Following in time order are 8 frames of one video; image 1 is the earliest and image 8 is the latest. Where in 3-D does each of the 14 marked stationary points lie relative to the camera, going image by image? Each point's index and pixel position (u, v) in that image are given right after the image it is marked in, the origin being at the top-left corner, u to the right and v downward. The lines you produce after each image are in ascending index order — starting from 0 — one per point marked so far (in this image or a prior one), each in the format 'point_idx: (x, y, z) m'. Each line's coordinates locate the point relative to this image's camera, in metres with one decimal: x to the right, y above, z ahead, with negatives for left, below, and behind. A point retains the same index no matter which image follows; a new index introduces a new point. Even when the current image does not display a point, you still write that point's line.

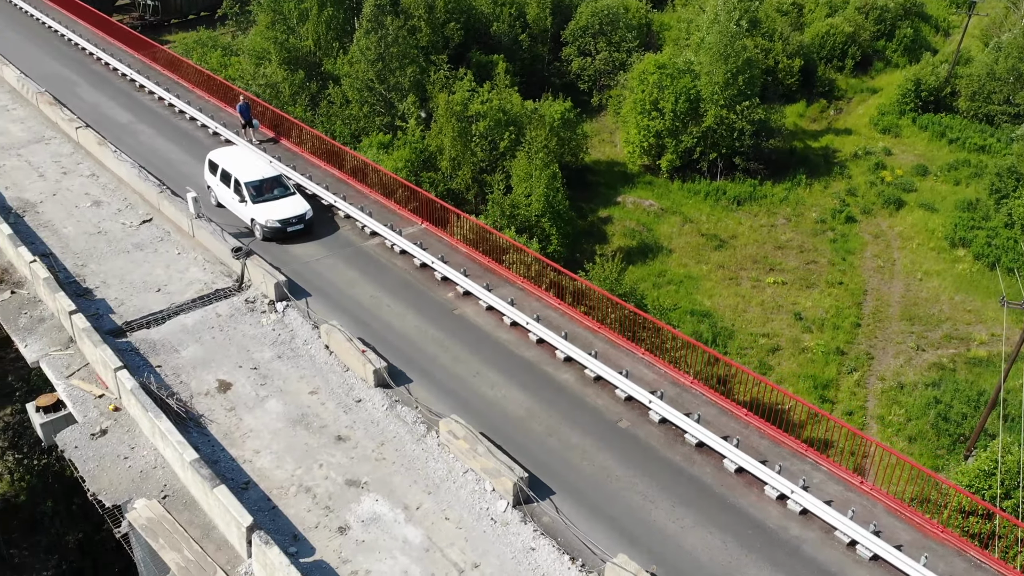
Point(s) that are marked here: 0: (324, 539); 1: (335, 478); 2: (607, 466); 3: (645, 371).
0: (-3.0, -4.0, +14.3) m
1: (-3.0, -3.3, +15.5) m
2: (+1.7, -3.2, +15.8) m
3: (+2.7, -1.7, +18.2) m
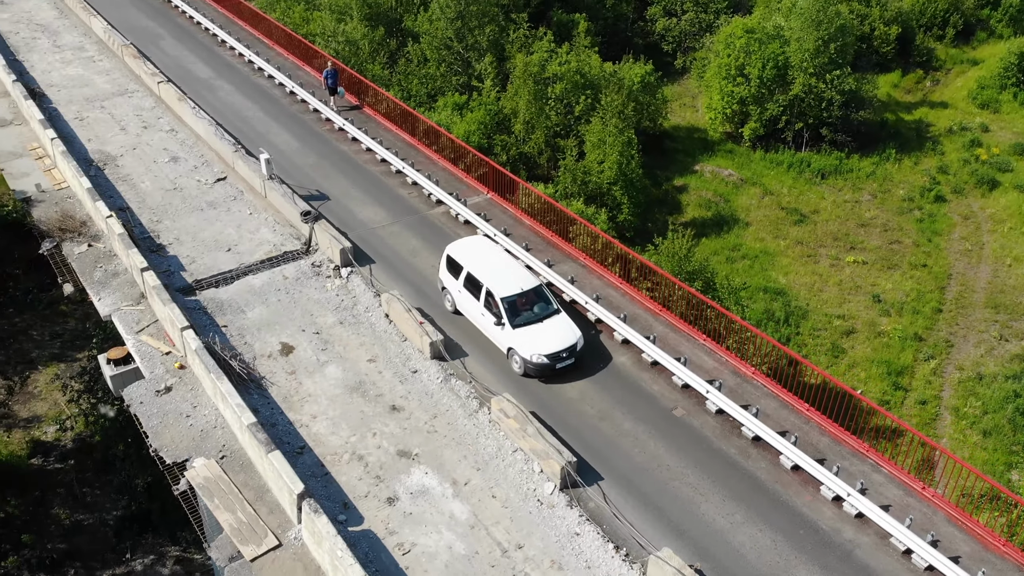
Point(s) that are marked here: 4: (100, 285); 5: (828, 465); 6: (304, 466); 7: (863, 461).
0: (-2.3, -3.6, +14.5) m
1: (-2.2, -2.8, +15.7) m
2: (+2.5, -2.9, +15.6) m
3: (+3.8, -1.4, +17.8) m
4: (-9.0, +0.1, +19.6) m
5: (+5.4, -3.0, +15.4) m
6: (-3.5, -3.0, +15.2) m
7: (+6.1, -3.0, +15.5) m
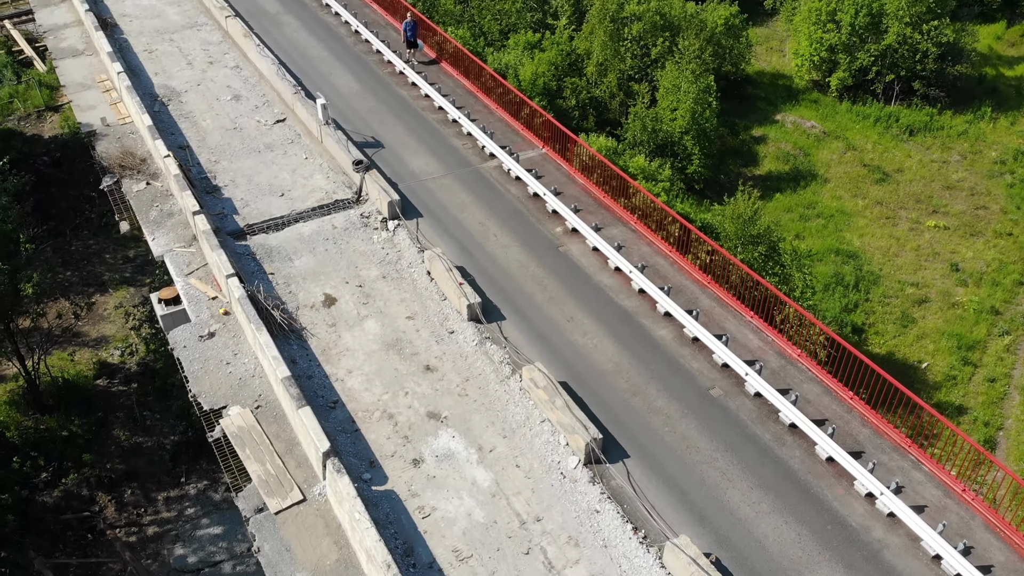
0: (-1.9, -3.0, +14.7) m
1: (-1.7, -2.1, +15.8) m
2: (+3.0, -2.5, +15.3) m
3: (+4.6, -0.9, +17.3) m
4: (-8.0, +1.4, +20.0) m
5: (+5.9, -2.8, +14.9) m
6: (-3.1, -2.3, +15.5) m
7: (+6.5, -2.8, +15.0) m
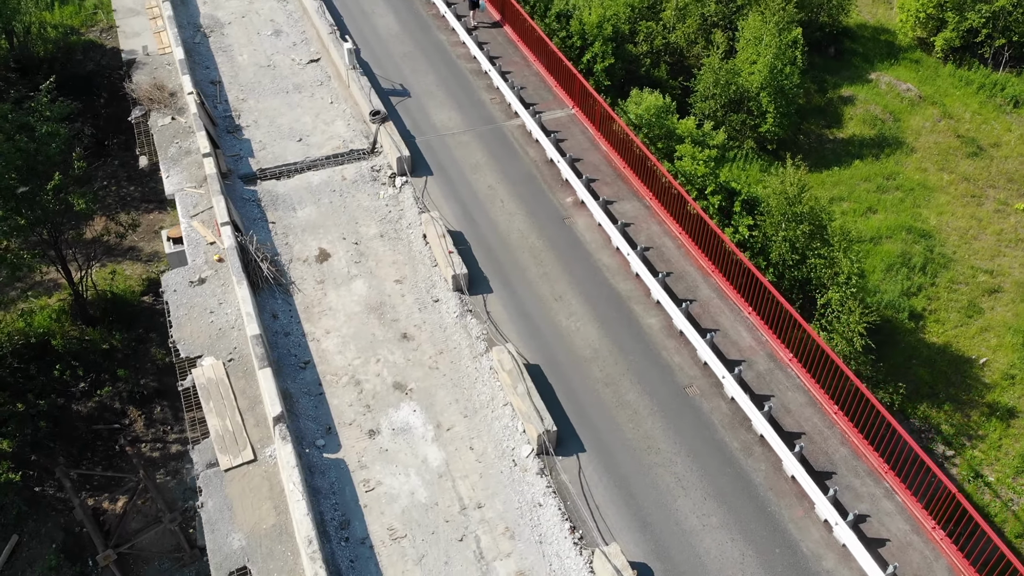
0: (-2.6, -2.5, +14.7) m
1: (-2.2, -1.6, +15.8) m
2: (+2.3, -2.4, +14.8) m
3: (+4.2, -0.8, +16.5) m
4: (-7.7, +2.9, +20.3) m
5: (+5.1, -3.0, +14.1) m
6: (-3.7, -1.6, +15.6) m
7: (+5.8, -3.1, +14.1) m
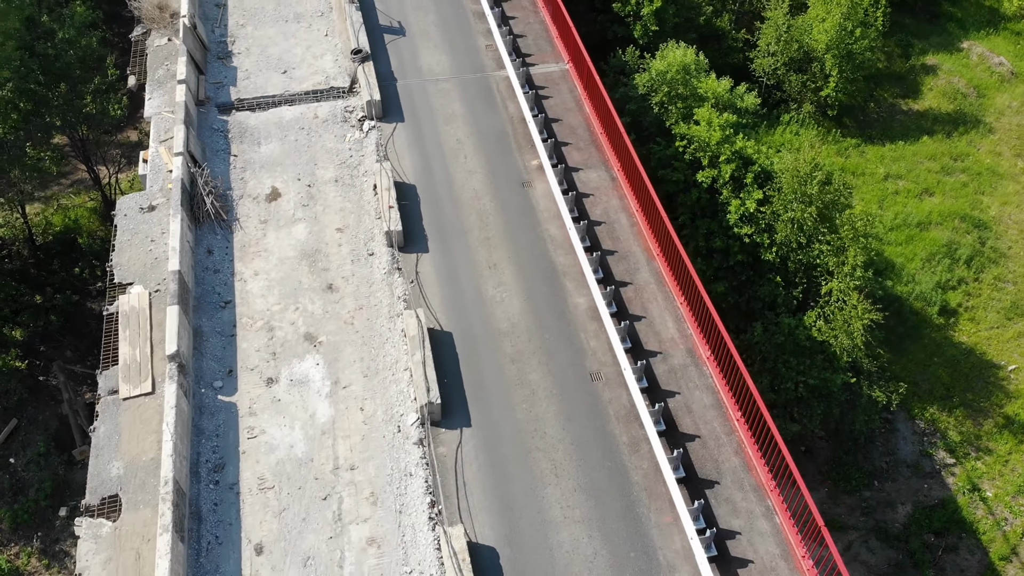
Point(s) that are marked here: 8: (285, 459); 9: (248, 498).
0: (-4.4, -1.6, +15.0) m
1: (-3.8, -0.7, +15.9) m
2: (+0.5, -2.1, +14.5) m
3: (+2.7, -0.6, +15.9) m
4: (-8.2, +4.7, +20.6) m
5: (+3.1, -3.1, +13.6) m
6: (-5.2, -0.6, +15.9) m
7: (+3.7, -3.2, +13.6) m
8: (-3.6, -2.7, +14.1) m
9: (-4.0, -3.2, +13.6) m
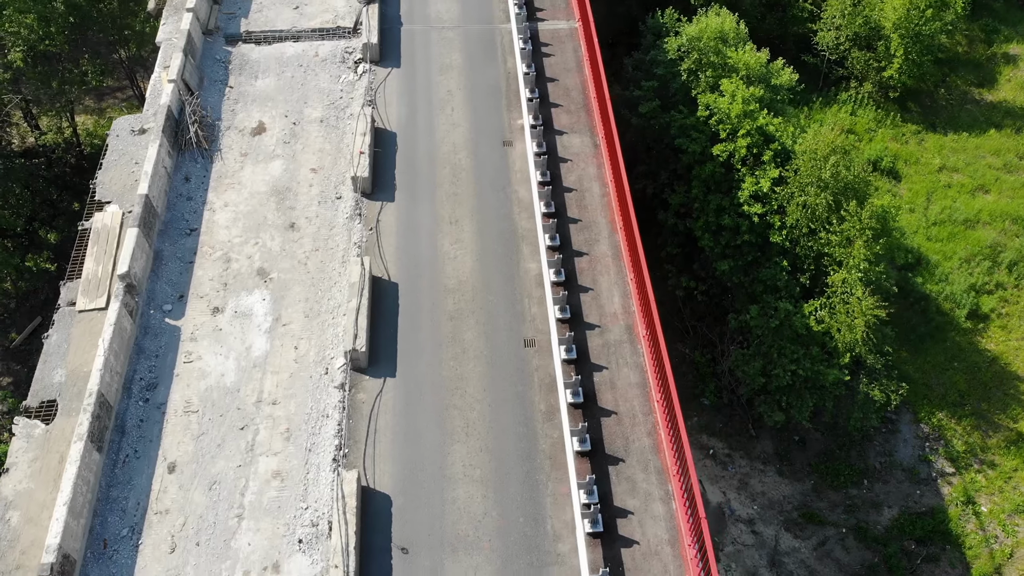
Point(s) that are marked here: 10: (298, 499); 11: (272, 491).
0: (-5.5, -0.4, +15.7) m
1: (-4.7, +0.5, +16.4) m
2: (-0.8, -1.5, +14.7) m
3: (+1.8, -0.2, +15.7) m
4: (-8.0, +6.6, +21.1) m
5: (+1.6, -2.8, +13.6) m
6: (-6.1, +0.7, +16.5) m
7: (+2.2, -3.0, +13.5) m
8: (-4.9, -1.6, +14.7) m
9: (-5.4, -2.1, +14.3) m
10: (-3.2, -3.2, +13.4) m
11: (-3.6, -3.1, +13.5) m
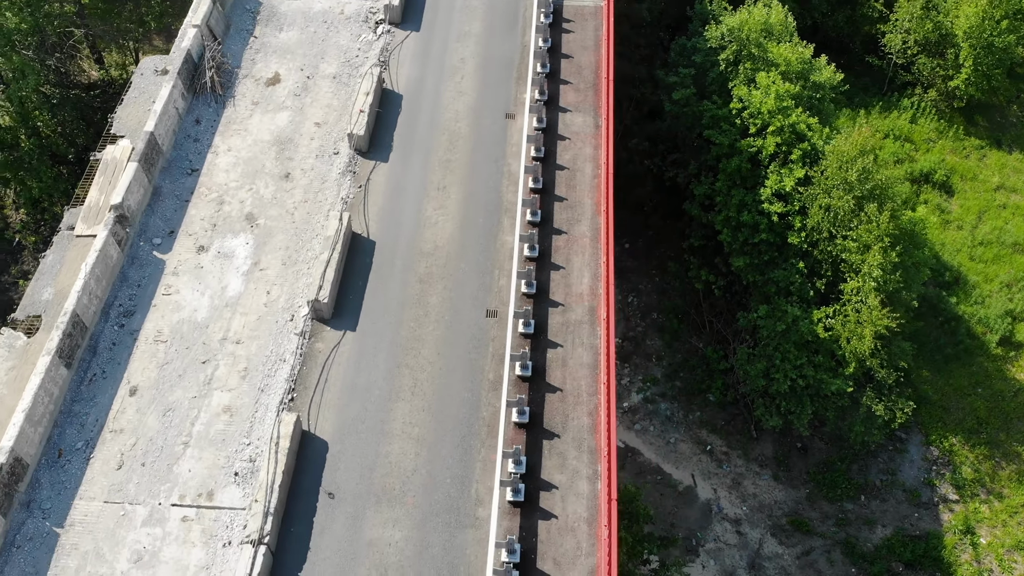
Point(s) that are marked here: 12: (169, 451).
0: (-6.0, +0.7, +16.4) m
1: (-5.0, +1.6, +17.0) m
2: (-1.5, -0.9, +15.1) m
3: (+1.2, +0.2, +15.8) m
4: (-7.2, +8.0, +21.8) m
5: (+0.6, -2.4, +13.8) m
6: (-6.4, +2.0, +17.3) m
7: (+1.2, -2.7, +13.7) m
8: (-5.6, -0.5, +15.4) m
9: (-6.2, -1.0, +15.1) m
10: (-4.2, -2.3, +14.0) m
11: (-4.6, -2.2, +14.1) m
12: (-5.3, -2.5, +13.9) m
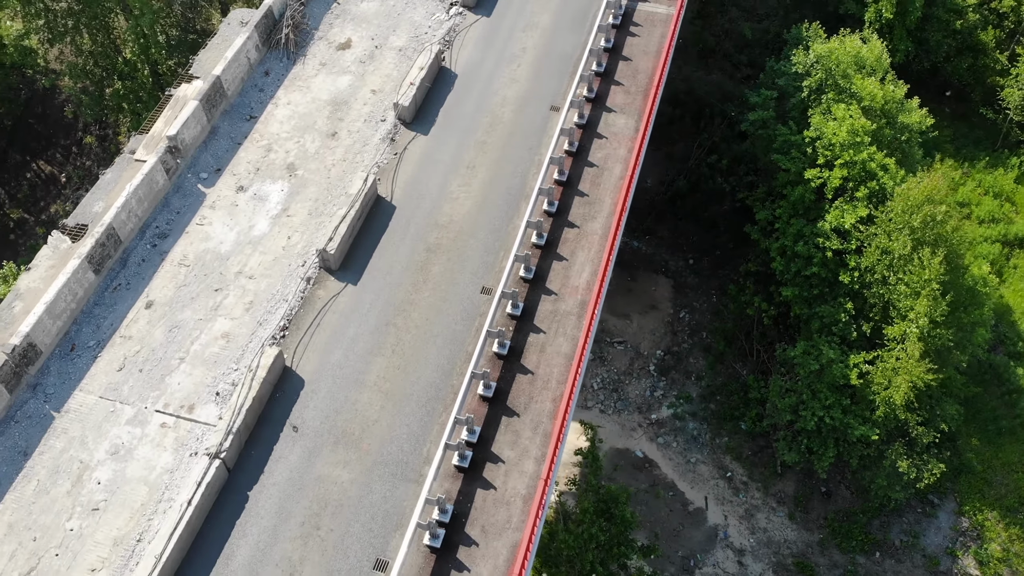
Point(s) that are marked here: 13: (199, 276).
0: (-5.7, +2.0, +17.7) m
1: (-4.5, +2.7, +18.2) m
2: (-1.7, -0.3, +15.8) m
3: (+1.2, +0.3, +16.2) m
4: (-5.0, +9.4, +23.2) m
5: (-0.1, -2.1, +14.3) m
6: (-5.7, +3.3, +18.6) m
7: (+0.5, -2.5, +14.0) m
8: (-5.6, +0.7, +16.7) m
9: (-6.3, +0.4, +16.4) m
10: (-4.7, -1.2, +15.1) m
11: (-5.1, -1.0, +15.3) m
12: (-5.8, -1.3, +15.1) m
13: (-5.7, +0.2, +16.3) m
